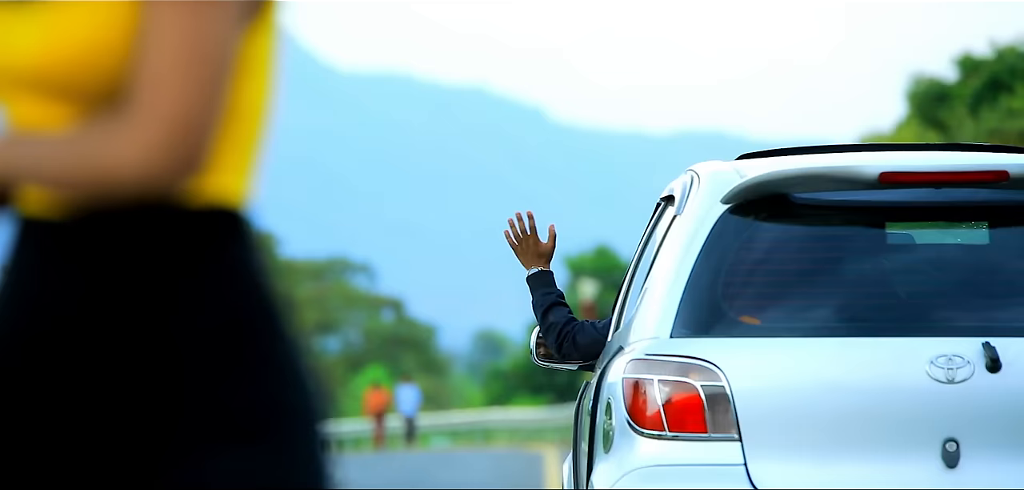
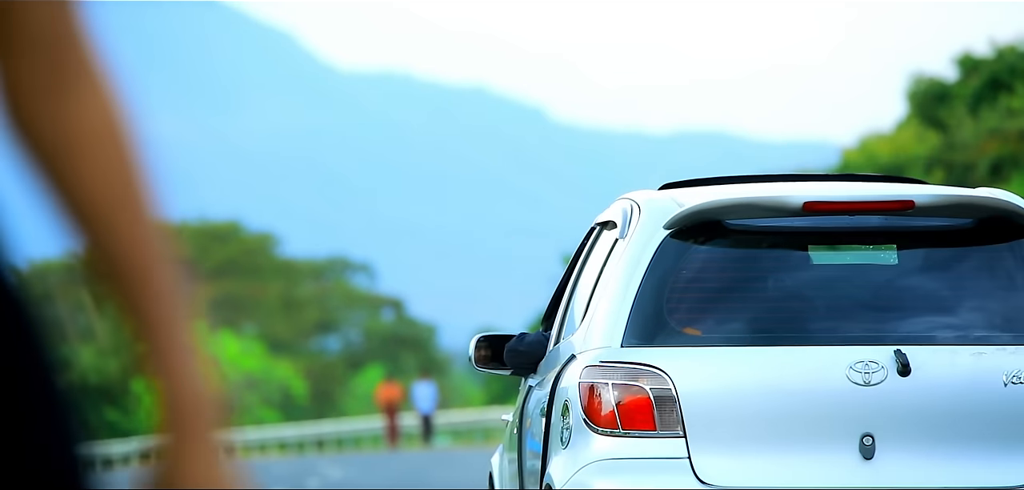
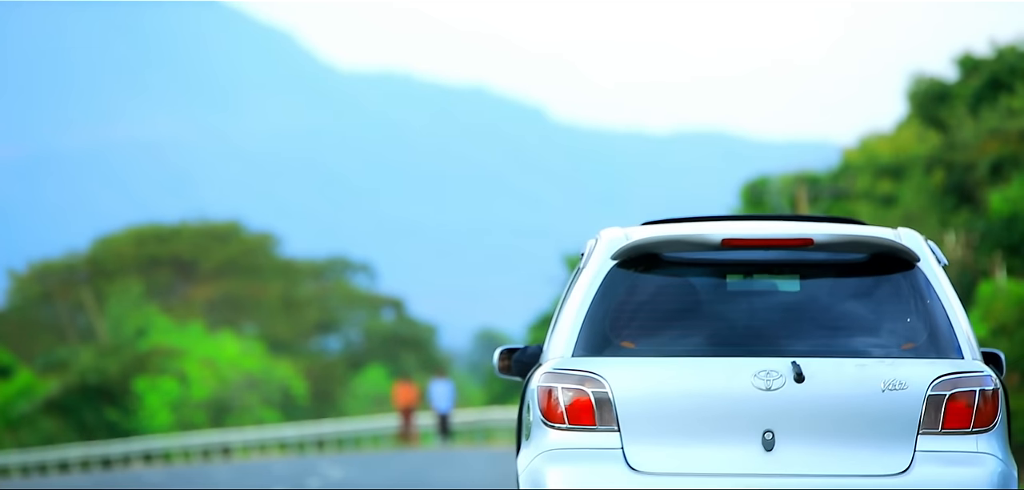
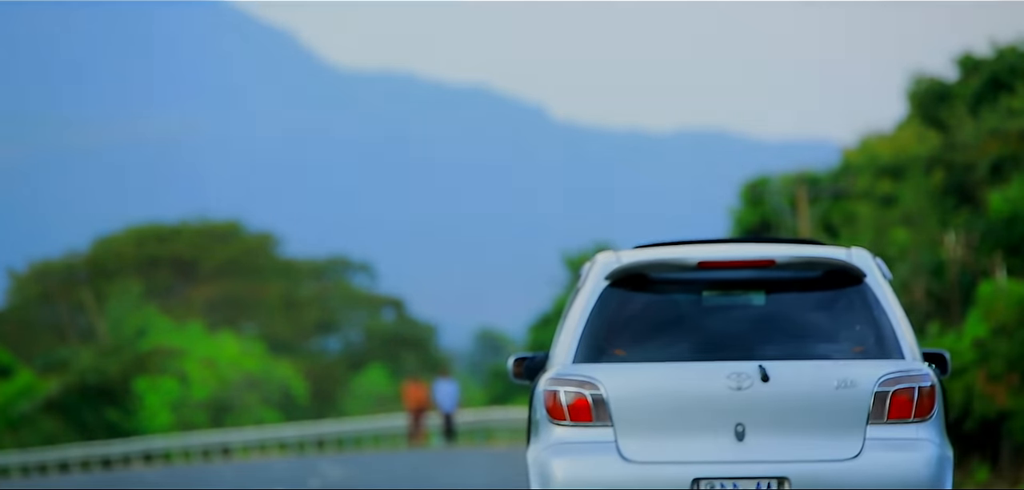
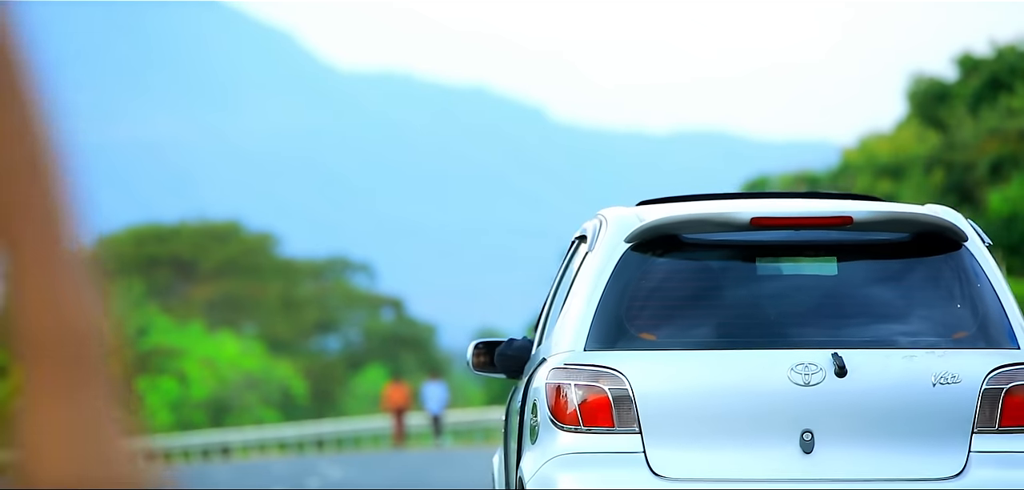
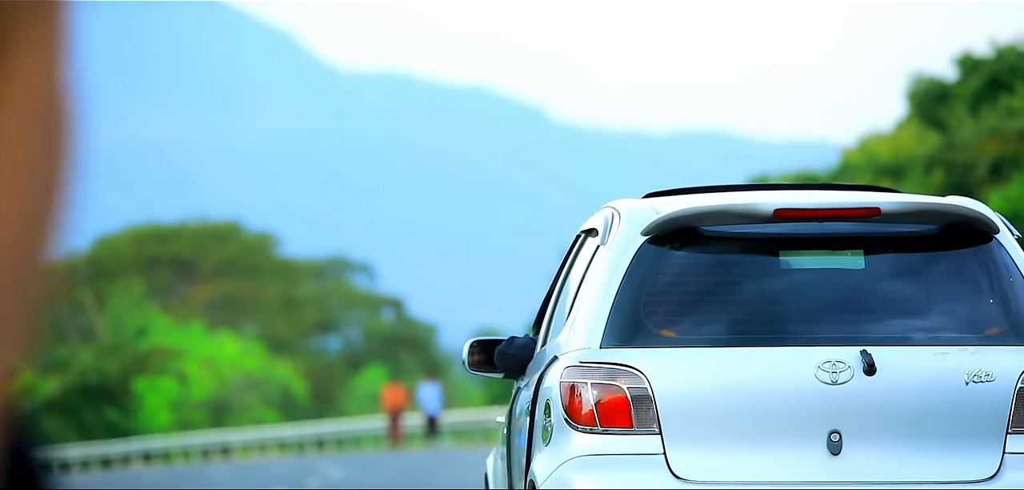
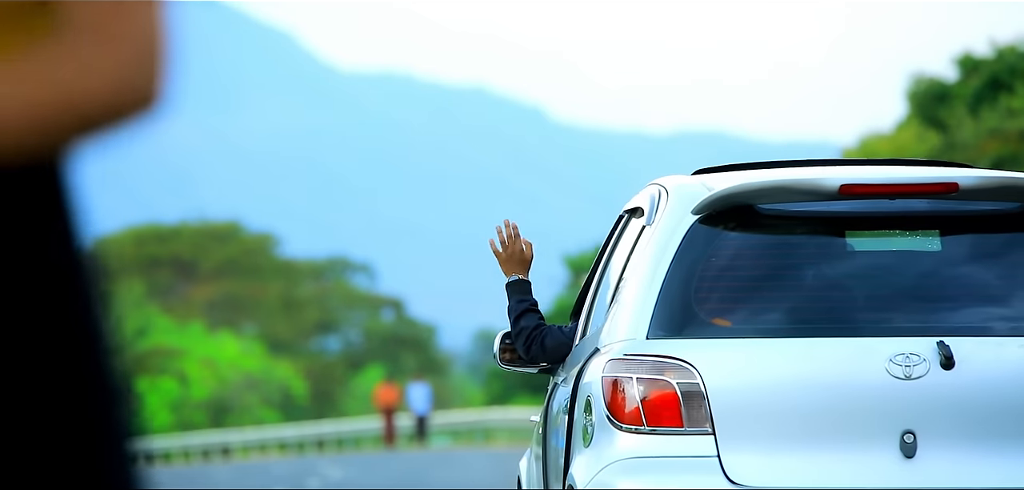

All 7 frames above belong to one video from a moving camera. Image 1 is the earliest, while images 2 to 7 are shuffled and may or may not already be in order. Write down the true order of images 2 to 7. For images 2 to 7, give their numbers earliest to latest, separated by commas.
7, 2, 6, 5, 3, 4
